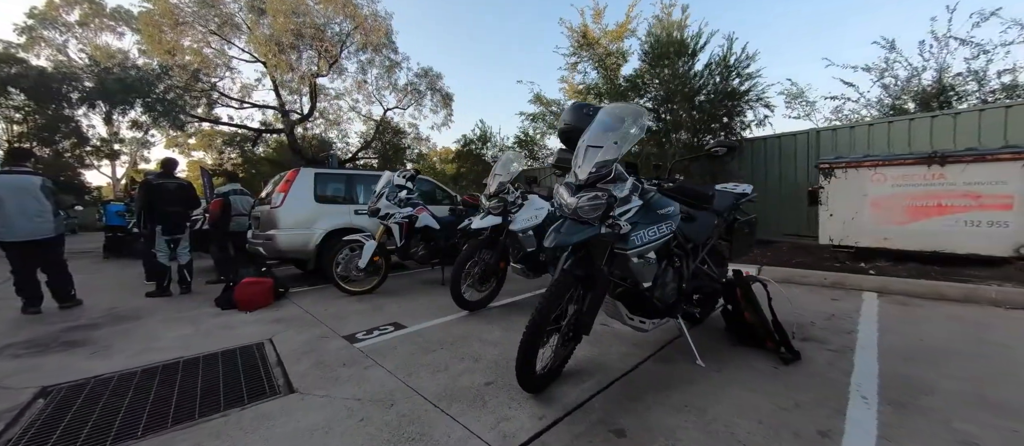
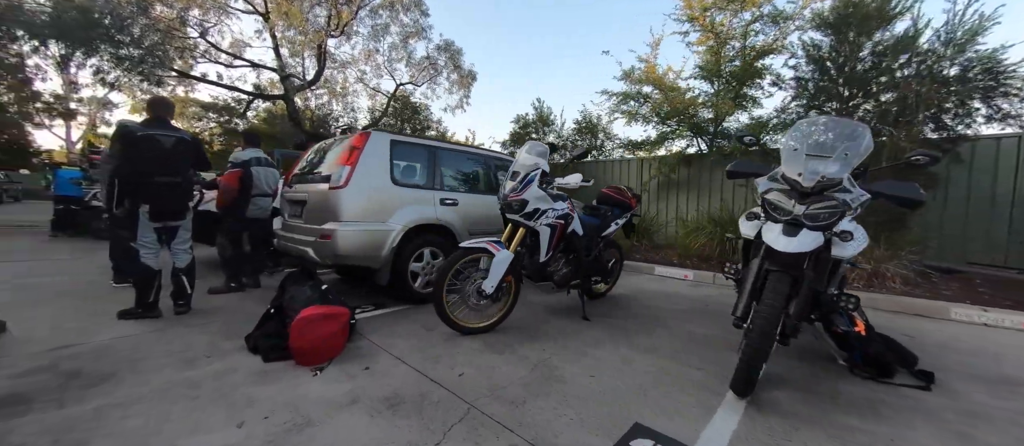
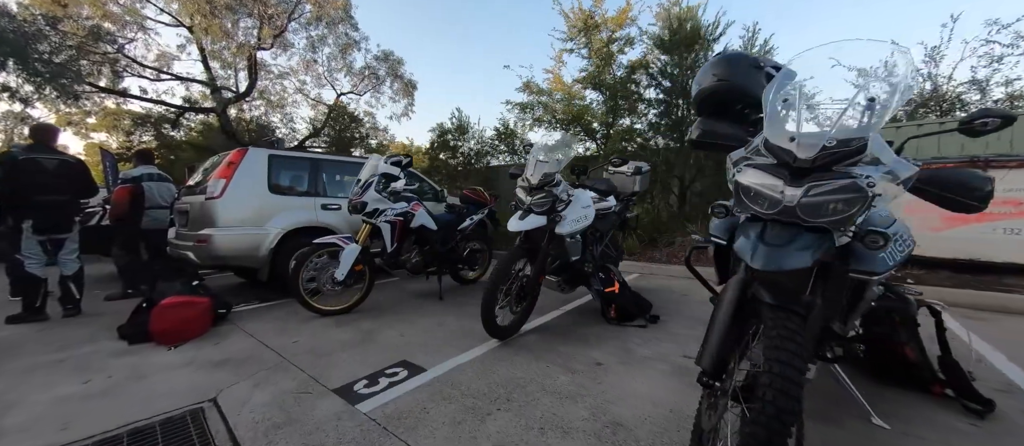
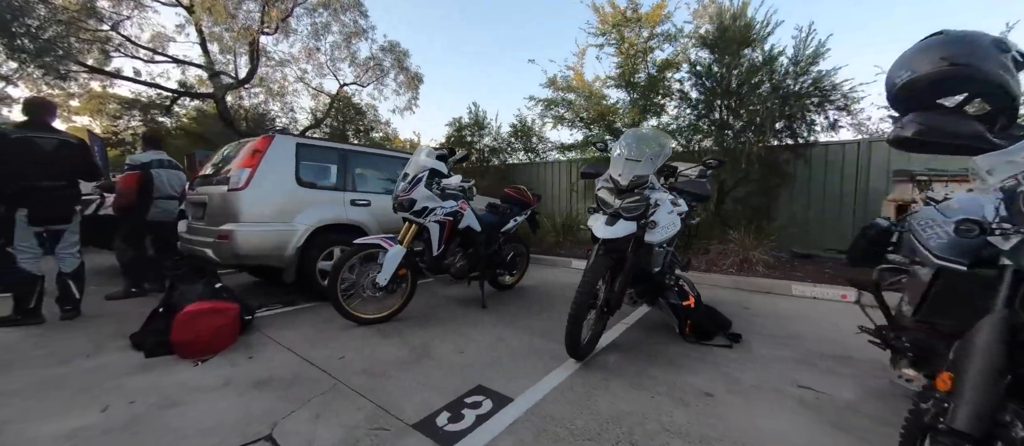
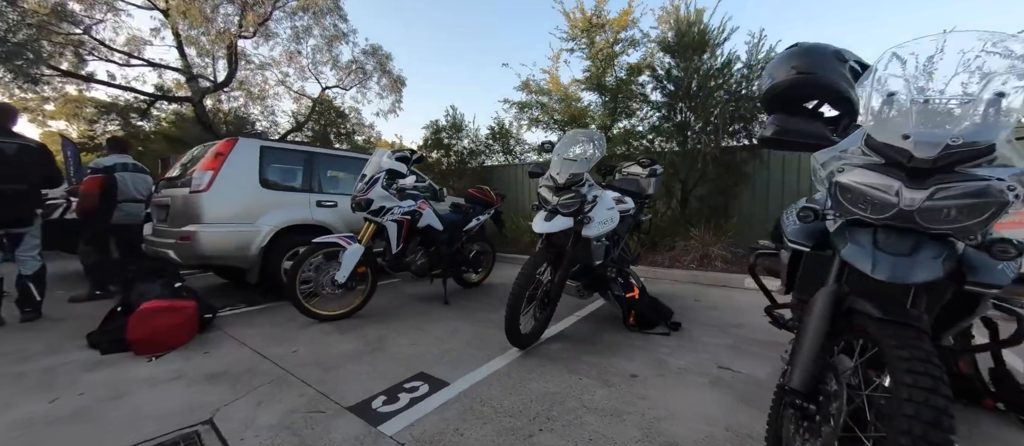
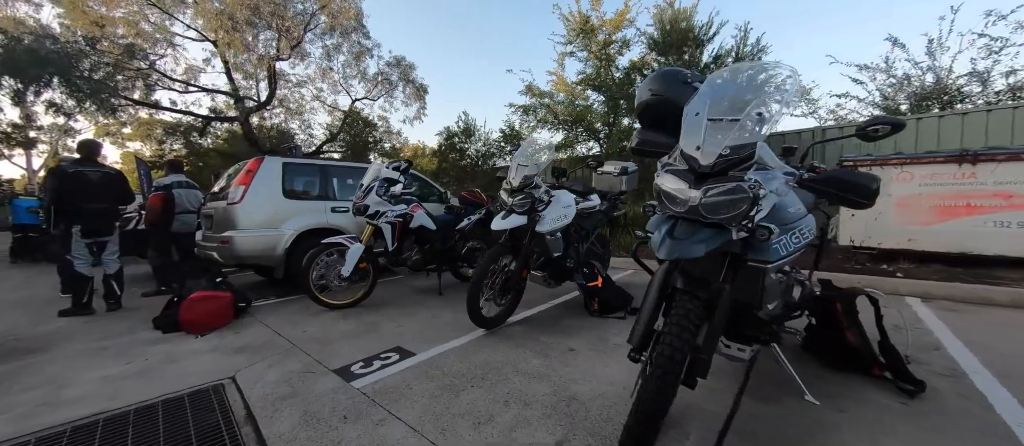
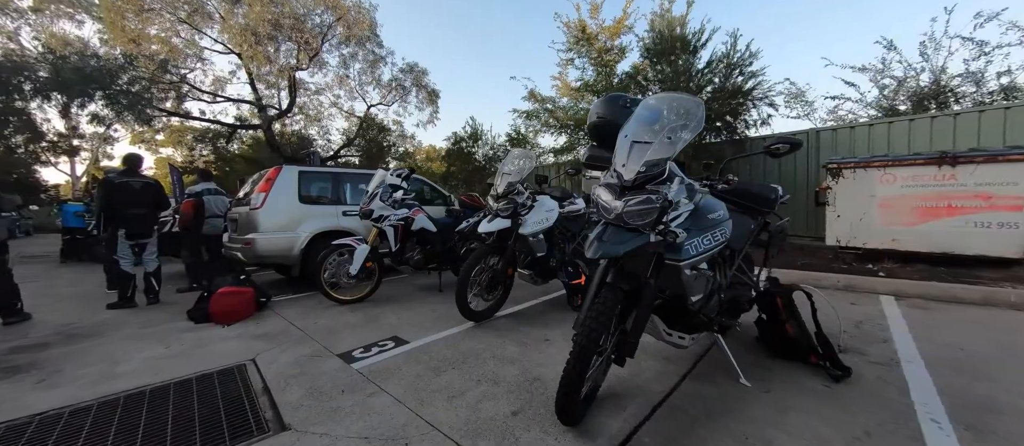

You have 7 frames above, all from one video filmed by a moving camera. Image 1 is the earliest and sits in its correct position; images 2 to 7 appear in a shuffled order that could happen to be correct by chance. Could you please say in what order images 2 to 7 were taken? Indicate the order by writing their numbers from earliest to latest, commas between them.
7, 6, 3, 5, 4, 2
